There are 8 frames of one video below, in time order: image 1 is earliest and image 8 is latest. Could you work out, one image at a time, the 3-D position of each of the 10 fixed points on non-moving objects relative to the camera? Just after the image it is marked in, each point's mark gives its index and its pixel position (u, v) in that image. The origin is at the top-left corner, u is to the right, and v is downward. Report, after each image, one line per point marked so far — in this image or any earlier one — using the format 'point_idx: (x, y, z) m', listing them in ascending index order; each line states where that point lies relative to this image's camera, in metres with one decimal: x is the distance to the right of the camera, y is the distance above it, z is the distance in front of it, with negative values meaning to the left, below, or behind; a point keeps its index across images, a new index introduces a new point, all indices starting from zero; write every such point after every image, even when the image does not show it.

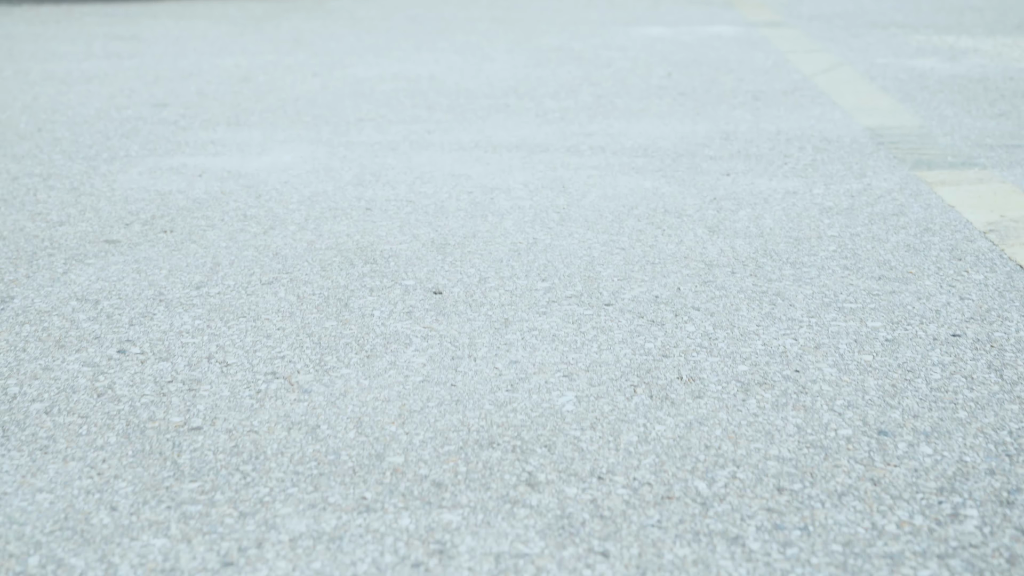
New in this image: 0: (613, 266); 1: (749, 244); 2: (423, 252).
0: (+0.1, 0.0, +1.4) m
1: (+0.2, 0.0, +1.5) m
2: (-0.1, 0.0, +1.4) m
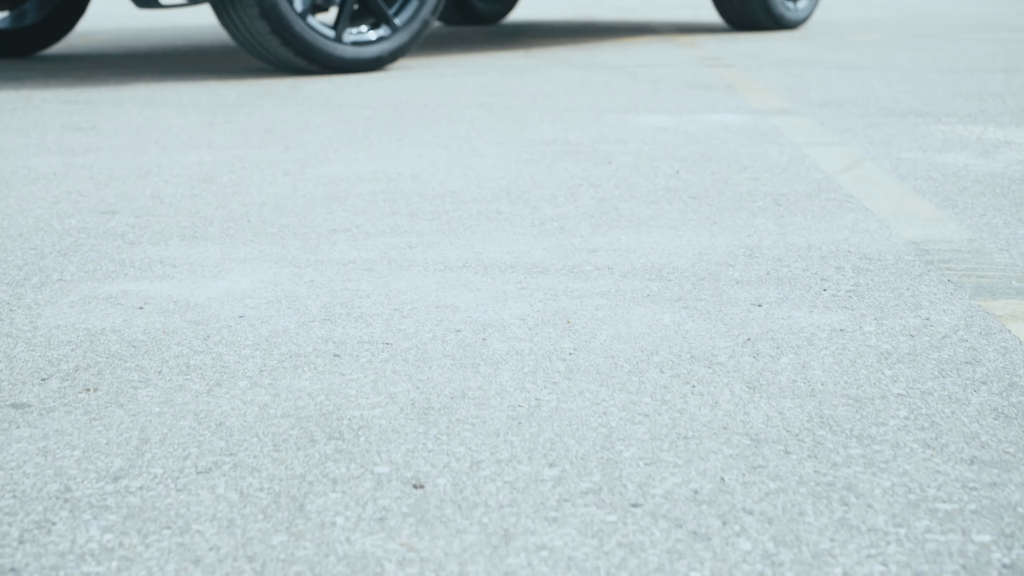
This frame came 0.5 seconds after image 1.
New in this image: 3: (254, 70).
0: (+0.1, -0.1, +1.1) m
1: (+0.2, -0.1, +1.2) m
2: (-0.1, -0.1, +1.2) m
3: (-0.7, +0.6, +4.8) m
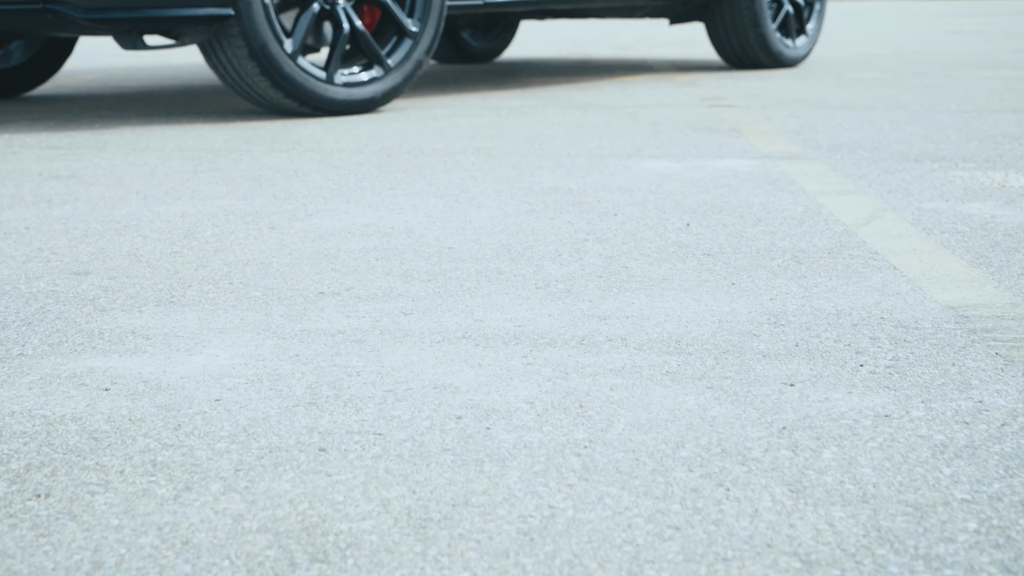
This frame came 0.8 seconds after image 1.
0: (+0.1, -0.1, +1.0) m
1: (+0.2, -0.1, +1.1) m
2: (-0.1, -0.1, +1.0) m
3: (-0.7, +0.4, +4.7) m
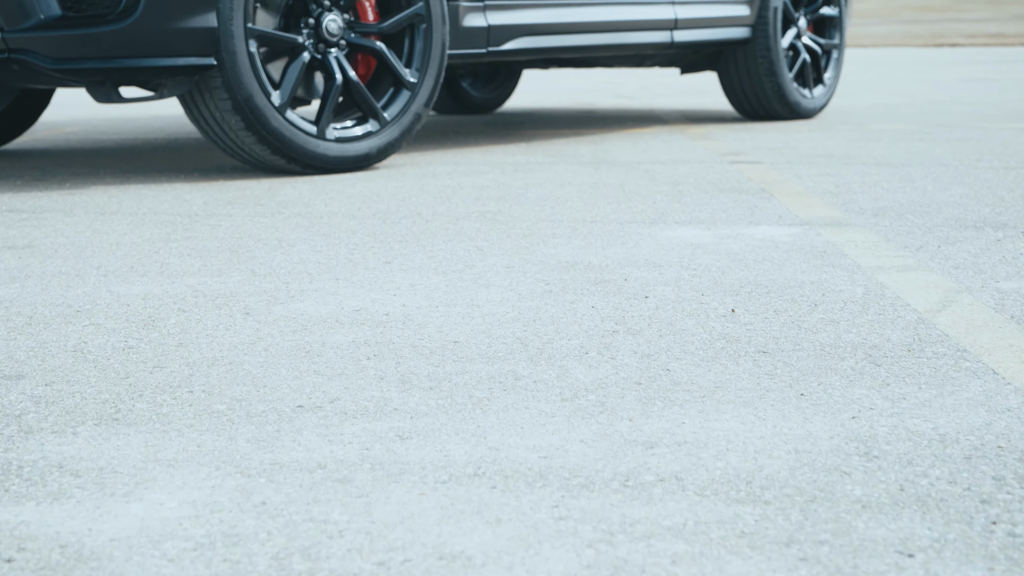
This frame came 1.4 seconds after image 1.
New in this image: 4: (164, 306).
0: (+0.1, -0.2, +0.6) m
1: (+0.2, -0.2, +0.7) m
2: (0.0, -0.2, +0.7) m
3: (-0.7, +0.3, +4.3) m
4: (-0.4, 0.0, +2.2) m
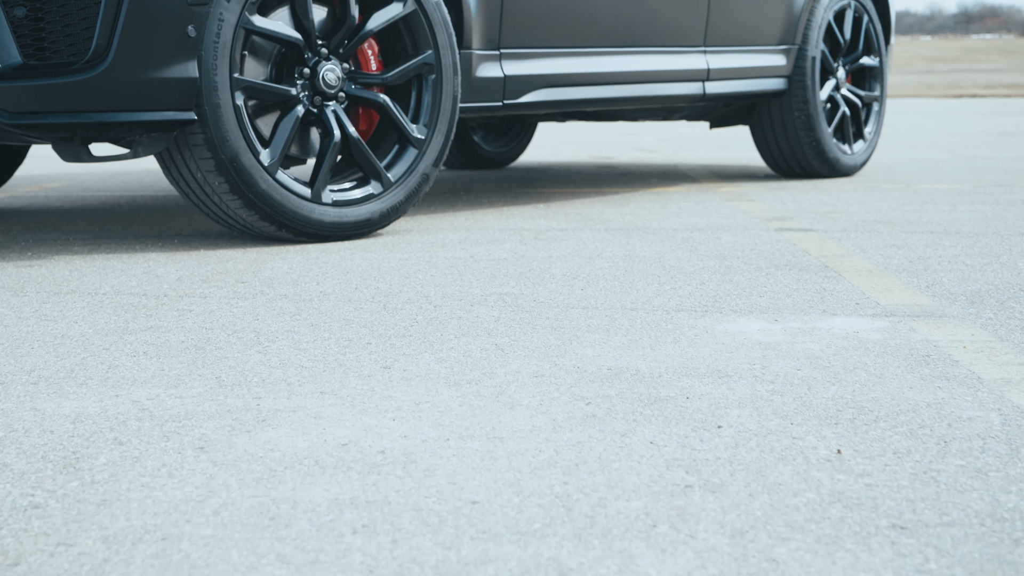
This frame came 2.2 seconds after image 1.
0: (+0.1, -0.3, +0.1) m
1: (+0.2, -0.3, +0.2) m
2: (0.0, -0.3, +0.2) m
3: (-0.6, +0.1, +3.9) m
4: (-0.4, -0.1, +1.7) m
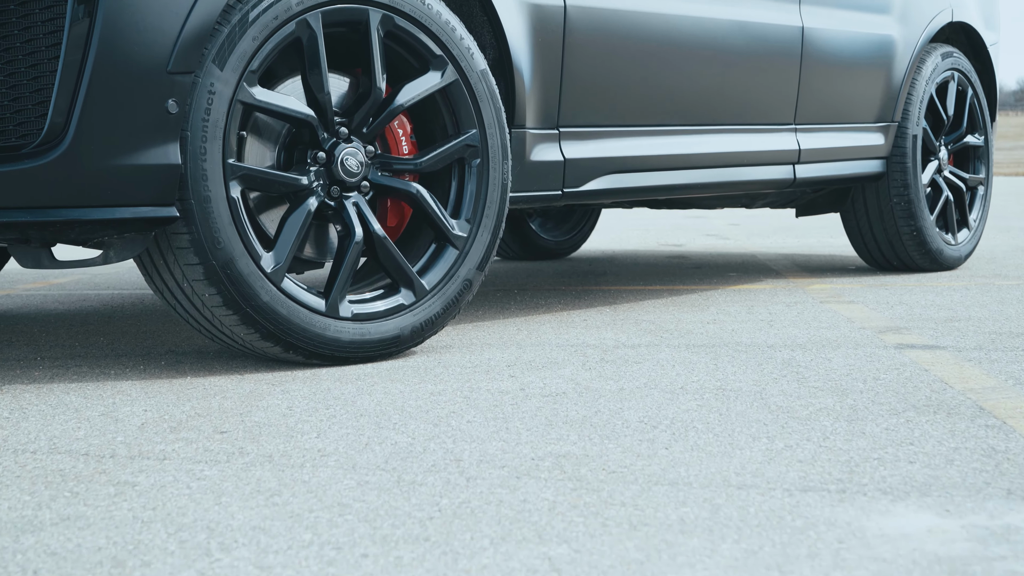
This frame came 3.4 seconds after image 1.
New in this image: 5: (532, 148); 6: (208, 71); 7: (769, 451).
0: (+0.1, -0.4, -0.6) m
1: (+0.2, -0.4, -0.5) m
2: (0.0, -0.4, -0.5) m
3: (-0.5, -0.1, +3.2) m
4: (-0.3, -0.3, +1.0) m
5: (0.0, +0.3, +3.7) m
6: (-0.5, +0.3, +2.8) m
7: (+0.3, -0.2, +2.0) m
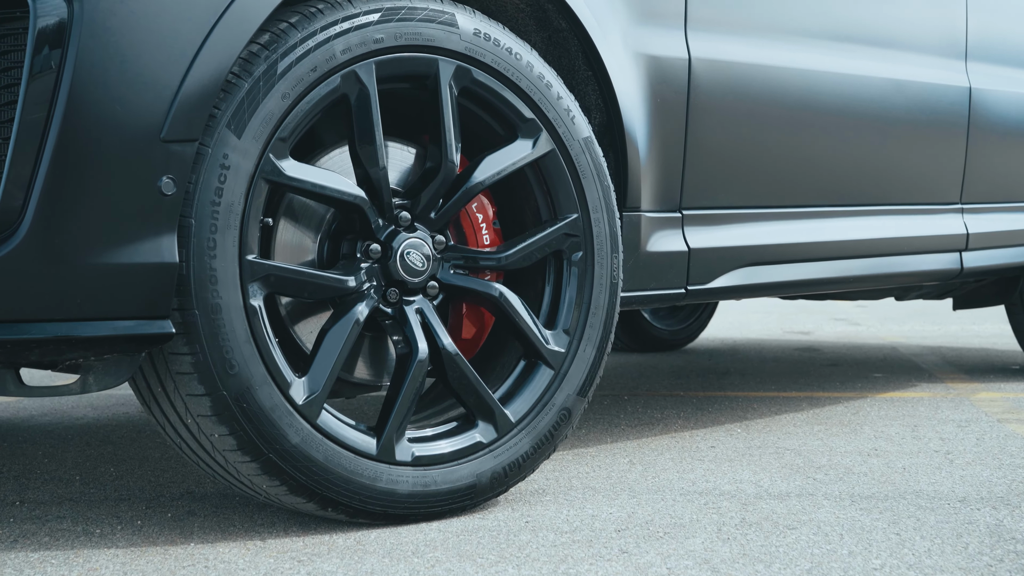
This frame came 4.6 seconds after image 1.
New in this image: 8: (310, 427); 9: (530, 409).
0: (0.0, -0.4, -1.3) m
1: (+0.1, -0.4, -1.2) m
2: (-0.1, -0.4, -1.3) m
3: (-0.4, -0.3, +2.5) m
4: (-0.3, -0.4, +0.3) m
5: (+0.2, +0.1, +3.0) m
6: (-0.3, +0.2, +2.1) m
7: (+0.4, -0.3, +1.3) m
8: (-0.2, -0.2, +2.2) m
9: (0.0, -0.2, +2.5) m
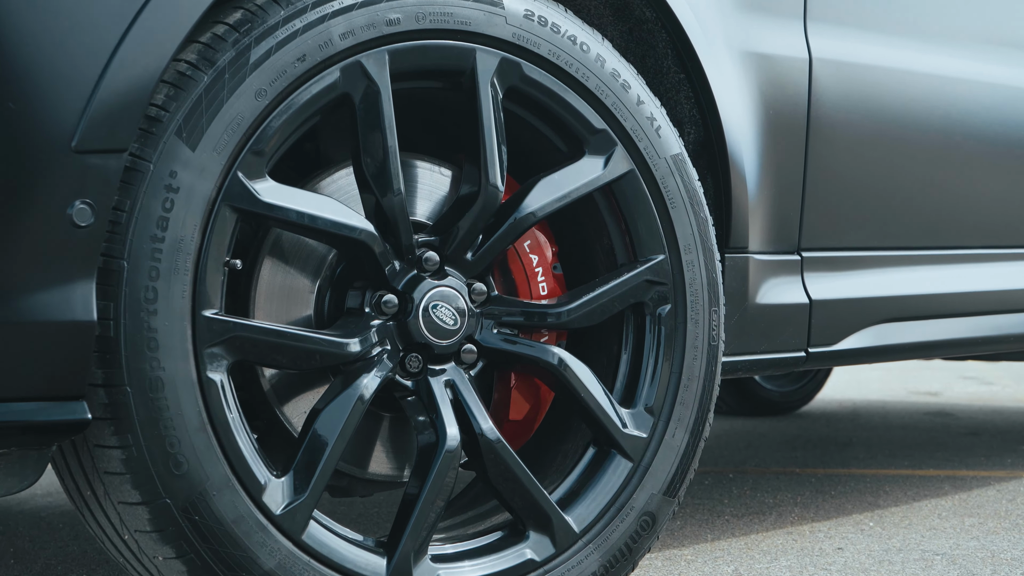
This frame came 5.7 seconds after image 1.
0: (-0.1, -0.3, -1.9) m
1: (0.0, -0.3, -1.9) m
2: (-0.3, -0.3, -1.9) m
3: (-0.3, -0.4, +1.9) m
4: (-0.4, -0.4, -0.3) m
5: (+0.3, 0.0, +2.3) m
6: (-0.3, +0.1, +1.5) m
7: (+0.4, -0.3, +0.7) m
8: (-0.2, -0.2, +1.6) m
9: (+0.1, -0.2, +1.9) m
